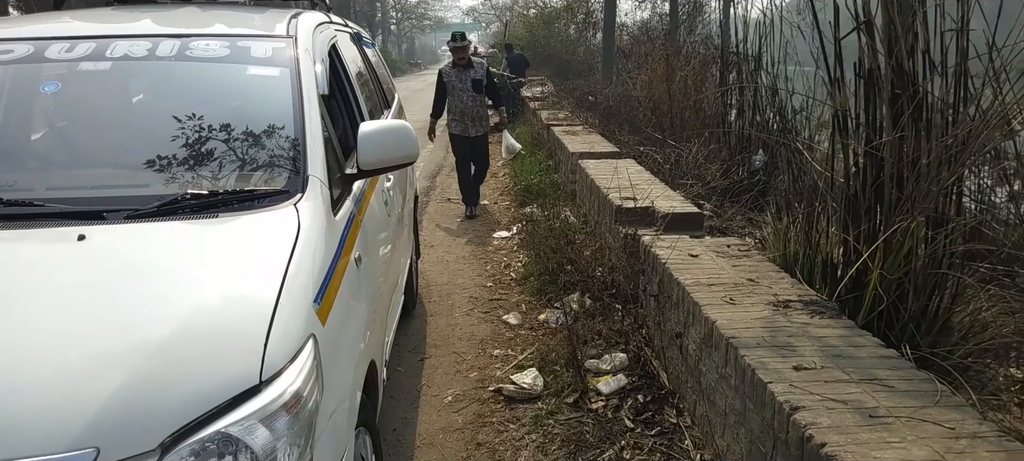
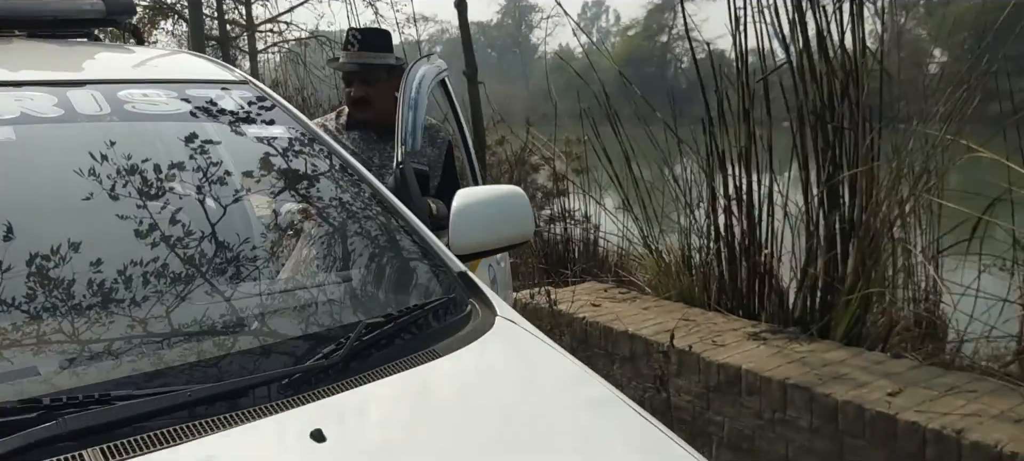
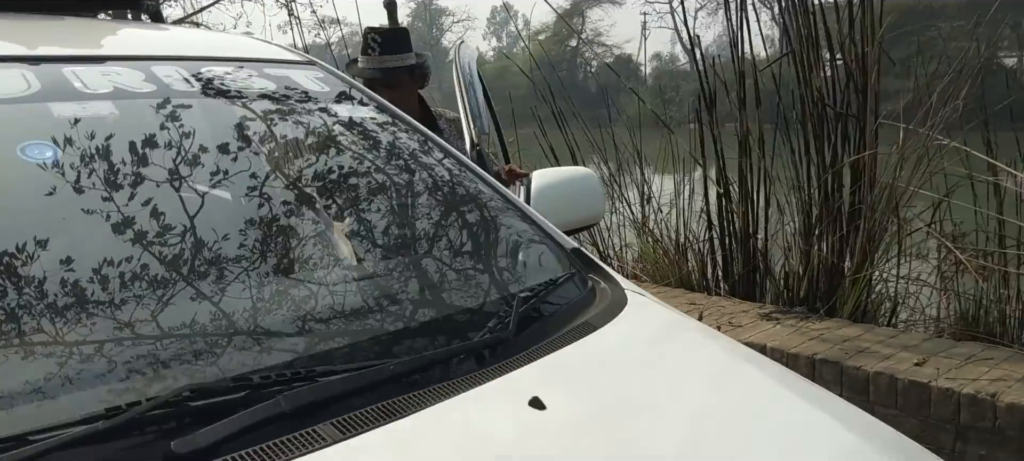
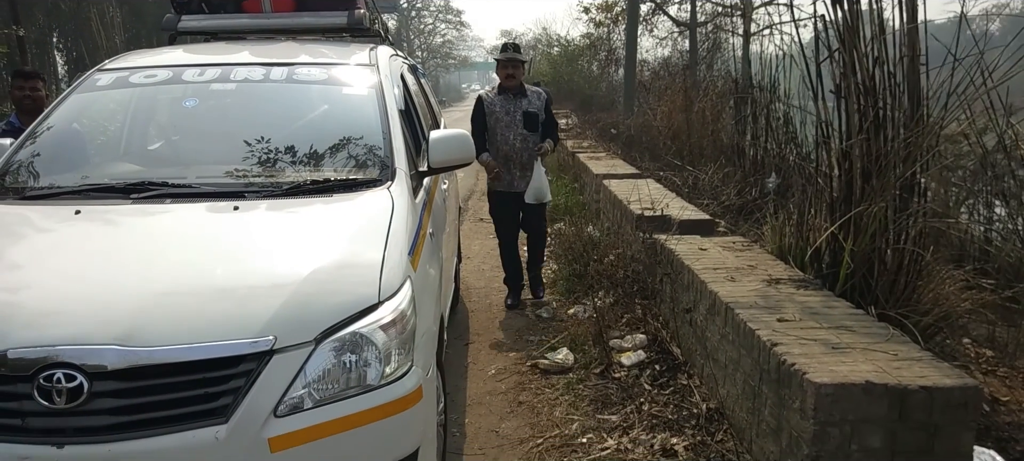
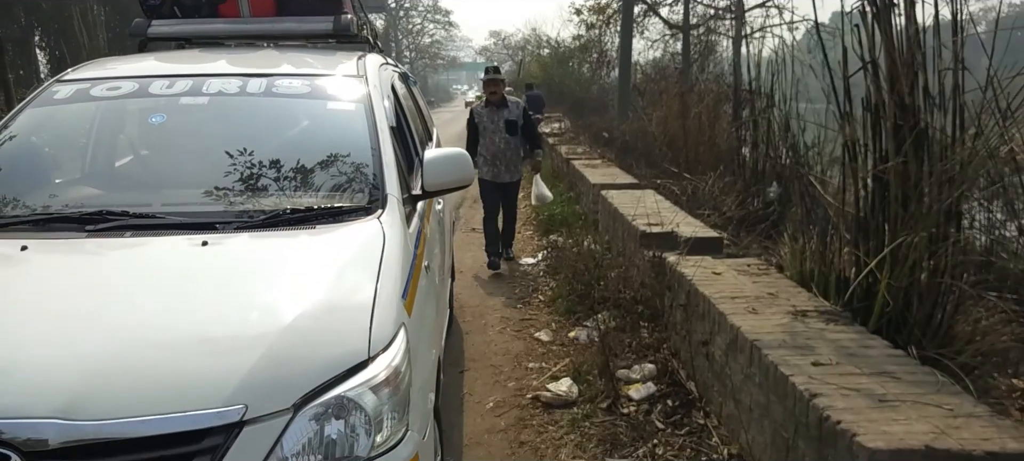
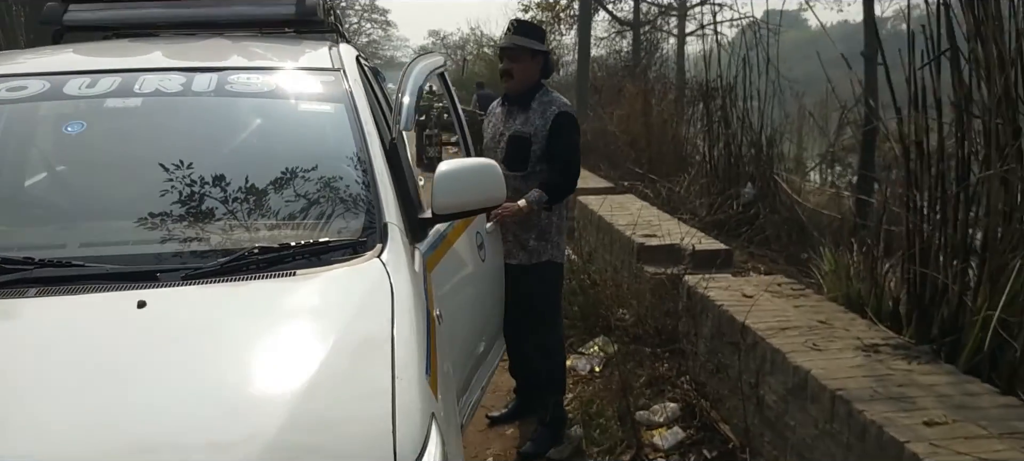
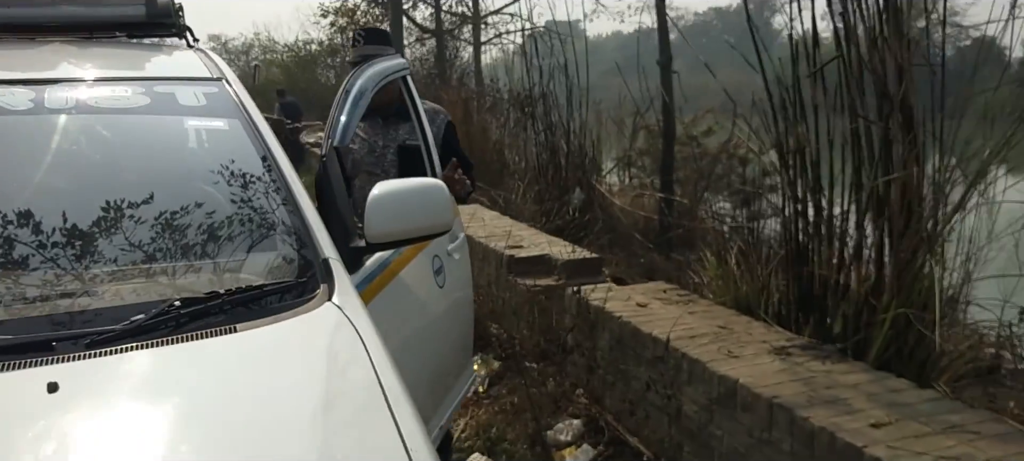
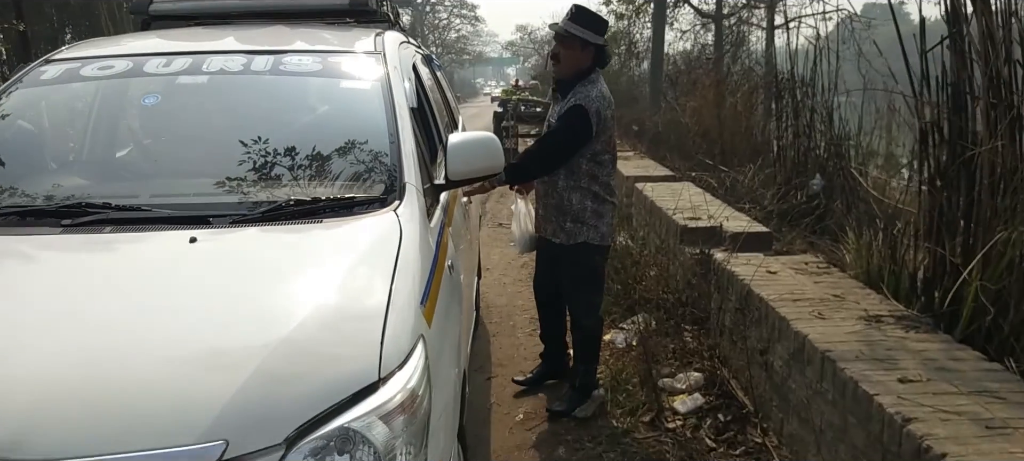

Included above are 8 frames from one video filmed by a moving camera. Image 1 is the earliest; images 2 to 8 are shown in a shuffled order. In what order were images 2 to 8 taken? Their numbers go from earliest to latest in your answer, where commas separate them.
5, 4, 8, 6, 7, 2, 3
